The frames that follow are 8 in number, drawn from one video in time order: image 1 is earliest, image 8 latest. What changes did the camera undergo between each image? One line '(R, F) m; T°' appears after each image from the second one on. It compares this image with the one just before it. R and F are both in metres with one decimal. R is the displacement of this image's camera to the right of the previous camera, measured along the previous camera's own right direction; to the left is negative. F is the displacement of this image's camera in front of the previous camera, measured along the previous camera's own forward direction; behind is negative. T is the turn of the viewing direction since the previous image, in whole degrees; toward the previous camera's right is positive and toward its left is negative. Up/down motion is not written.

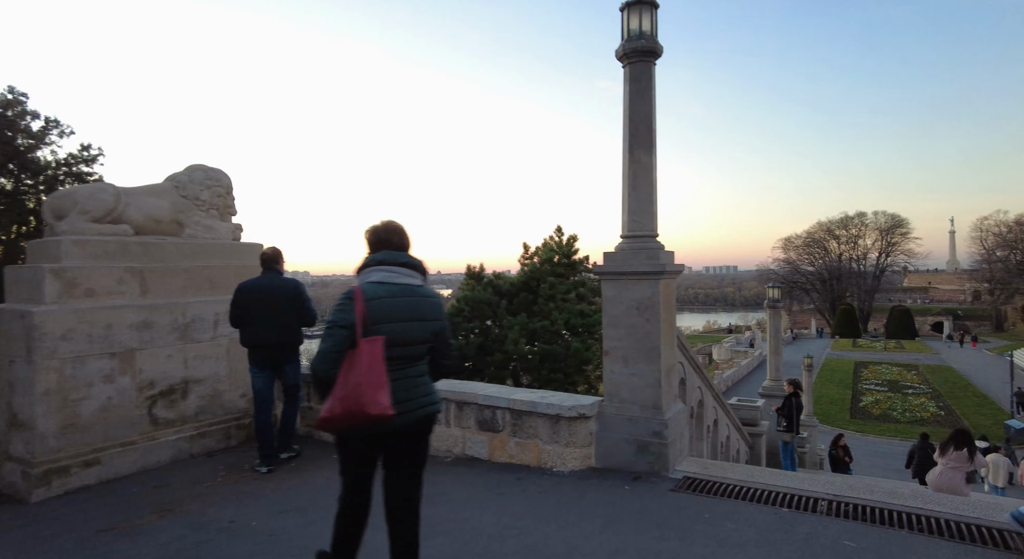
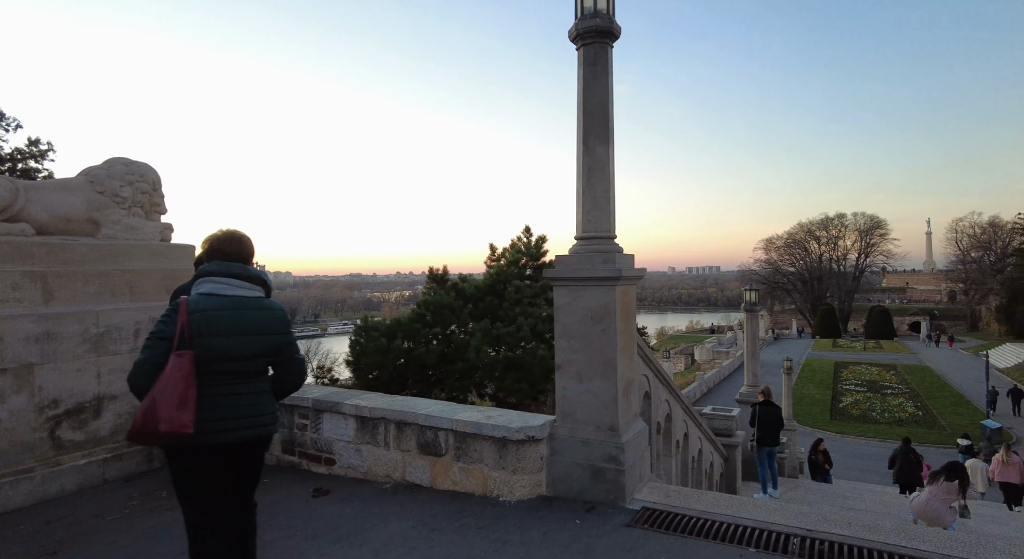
(+0.3, +0.5) m; +1°
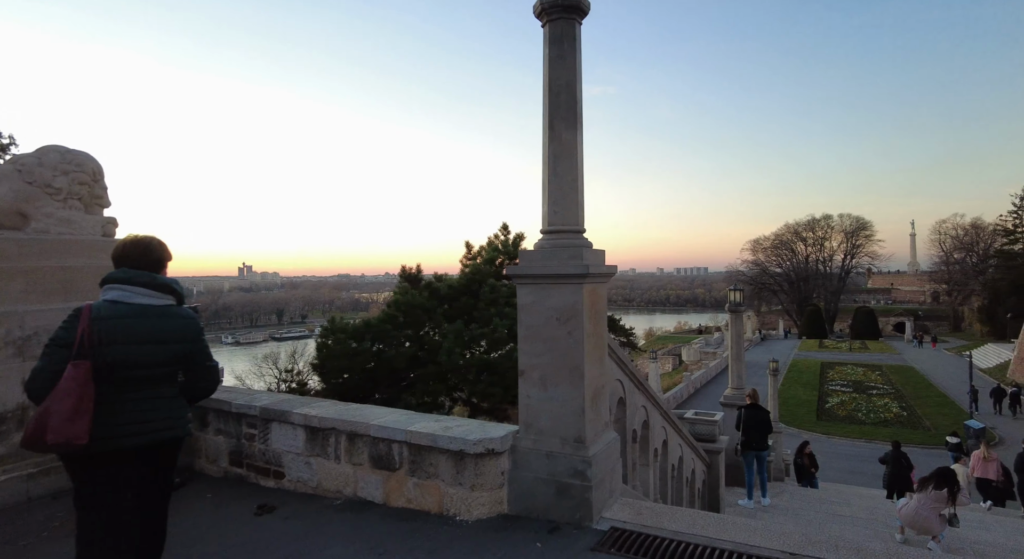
(+0.2, +0.4) m; +1°
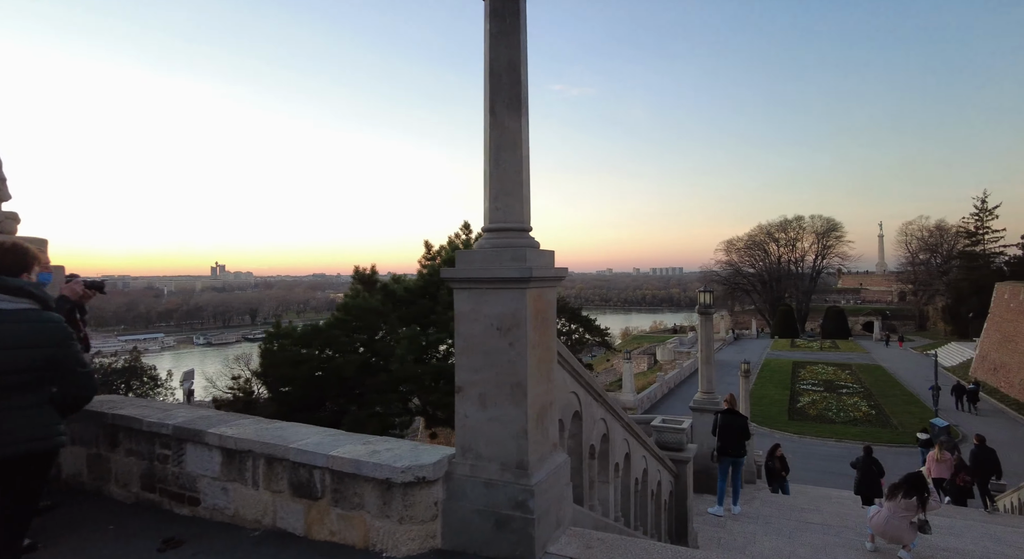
(+0.2, +0.4) m; +2°
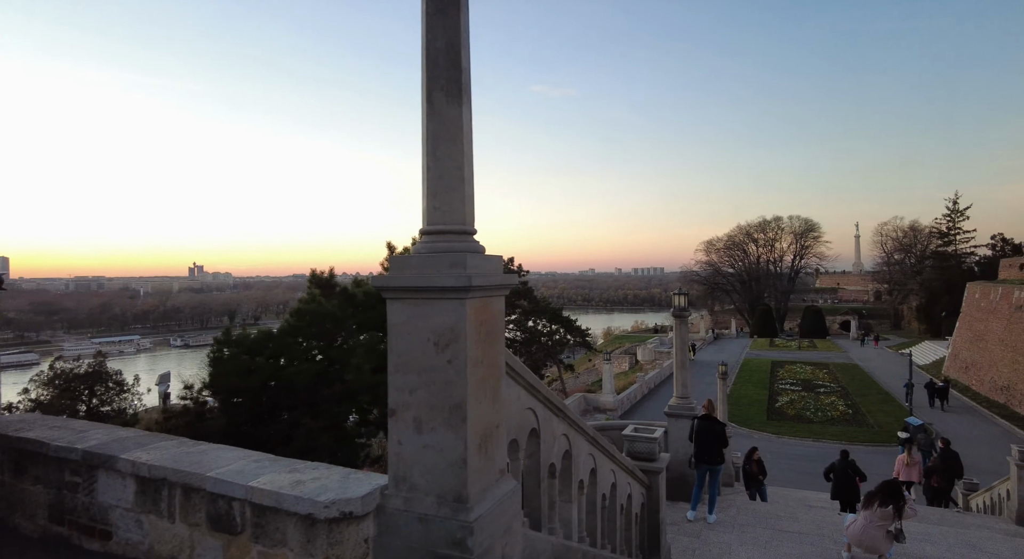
(+0.2, +0.3) m; +2°
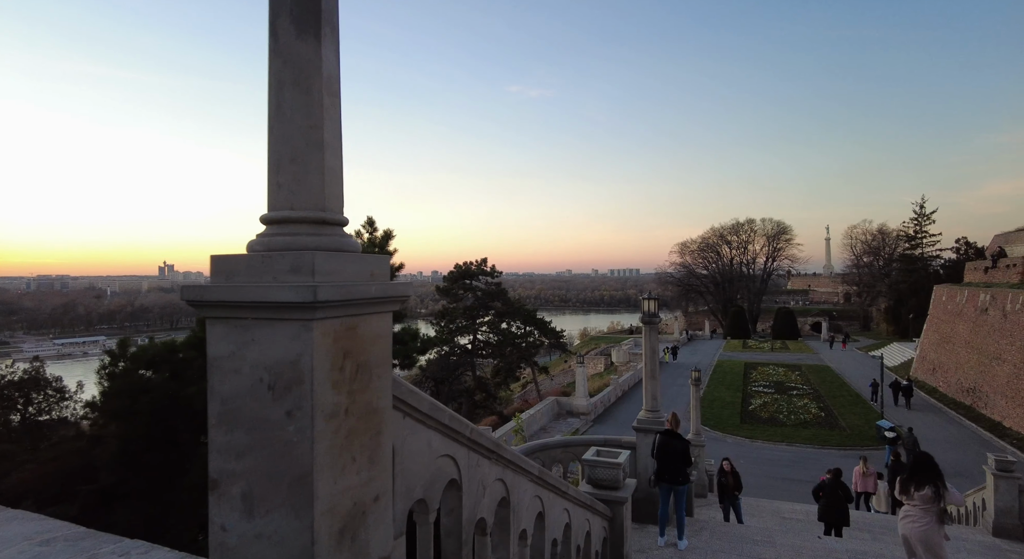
(+0.3, +0.9) m; +2°
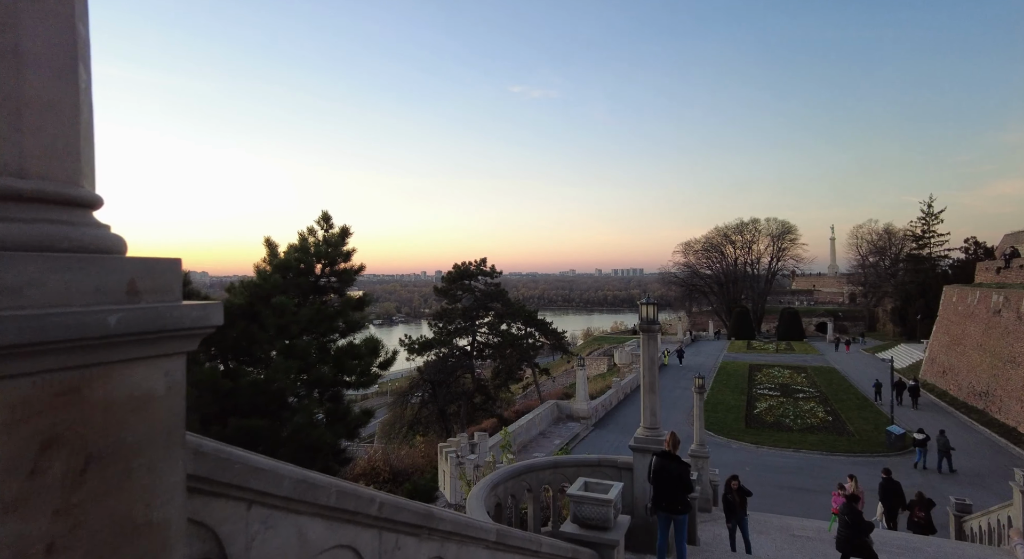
(+0.3, +0.9) m; 0°
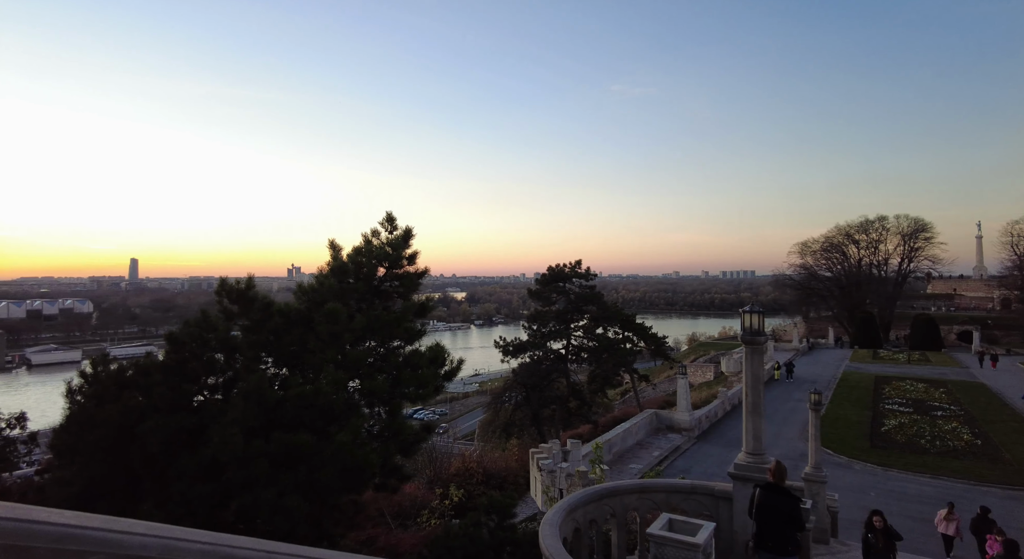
(+0.2, +0.6) m; -10°
